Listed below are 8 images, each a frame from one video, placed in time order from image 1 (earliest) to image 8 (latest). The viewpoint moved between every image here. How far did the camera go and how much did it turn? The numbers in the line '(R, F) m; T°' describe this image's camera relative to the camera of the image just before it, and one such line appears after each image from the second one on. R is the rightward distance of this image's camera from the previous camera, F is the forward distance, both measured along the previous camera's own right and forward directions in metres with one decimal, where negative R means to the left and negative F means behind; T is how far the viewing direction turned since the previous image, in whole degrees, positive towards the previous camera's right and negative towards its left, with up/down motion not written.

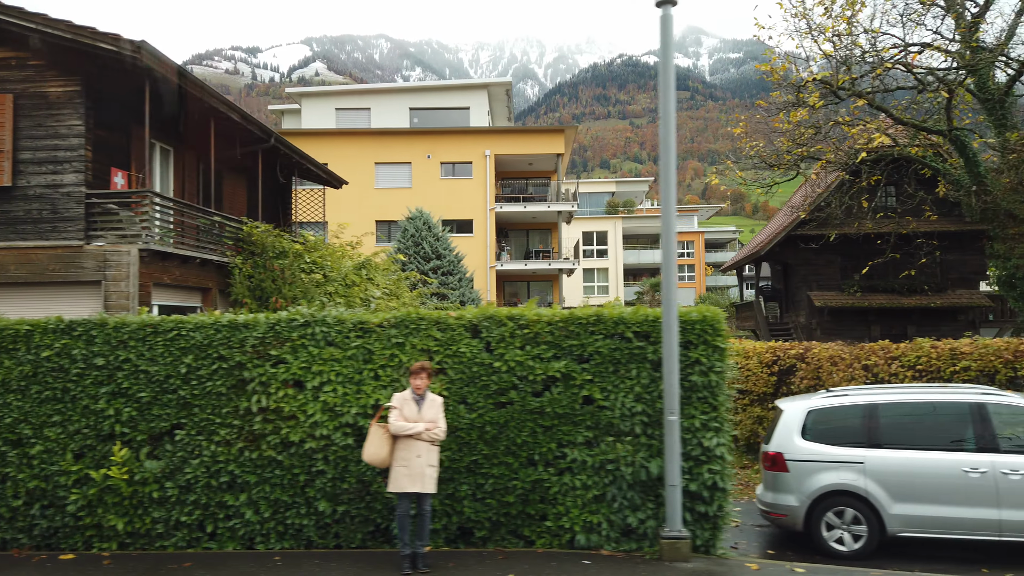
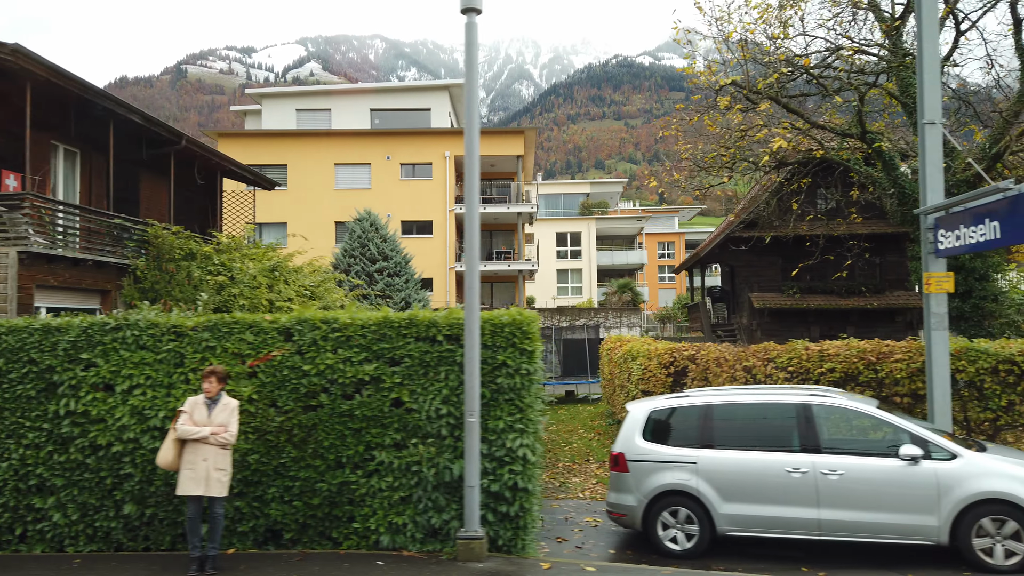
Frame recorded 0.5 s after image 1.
(+1.9, -0.1) m; +1°
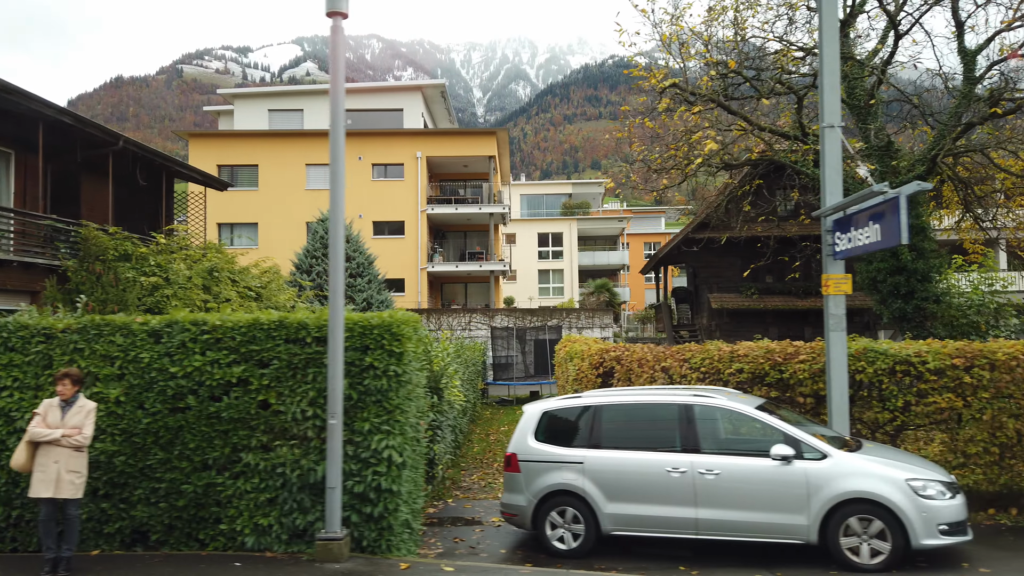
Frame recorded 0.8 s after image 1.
(+1.3, -0.1) m; 0°
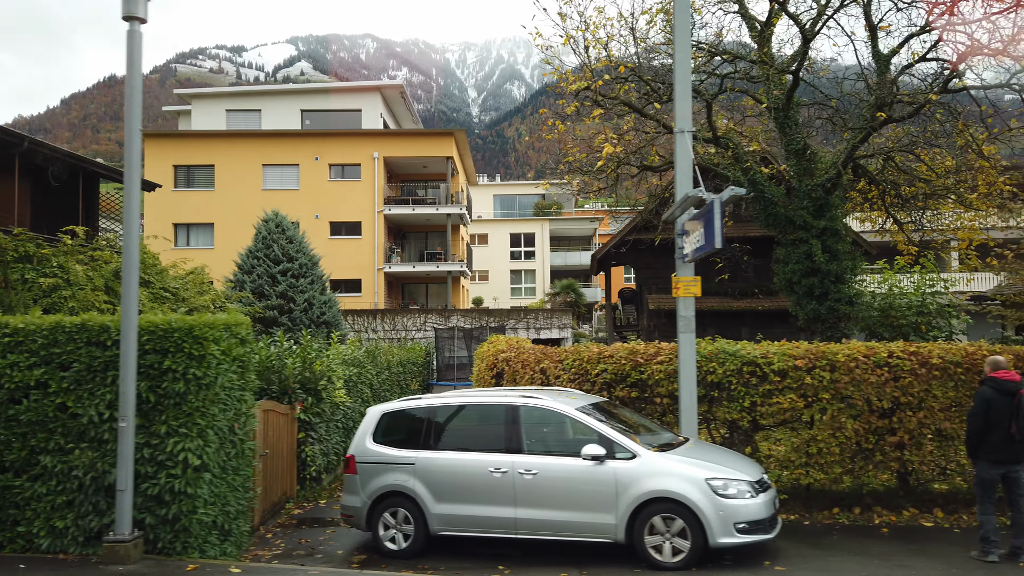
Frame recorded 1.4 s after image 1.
(+2.0, -0.1) m; +1°
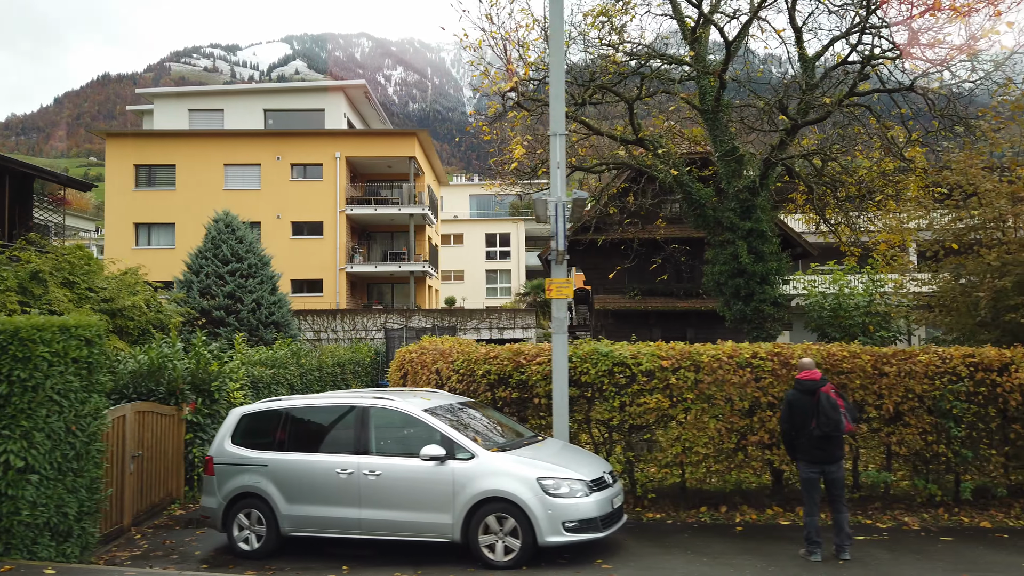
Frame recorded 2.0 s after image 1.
(+1.8, -0.1) m; +1°
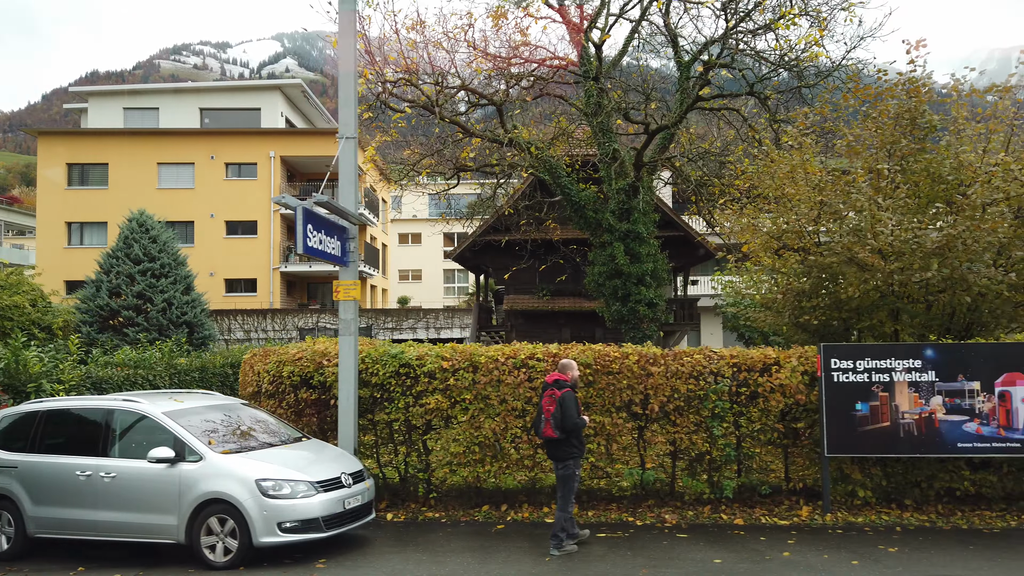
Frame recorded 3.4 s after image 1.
(+3.0, -0.1) m; +1°
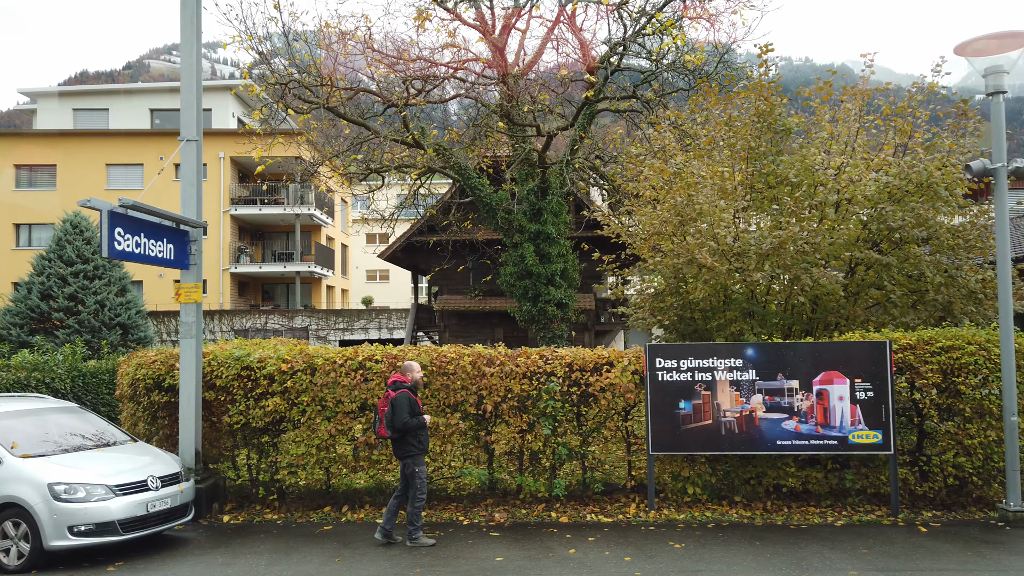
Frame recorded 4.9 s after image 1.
(+2.3, -0.1) m; +1°
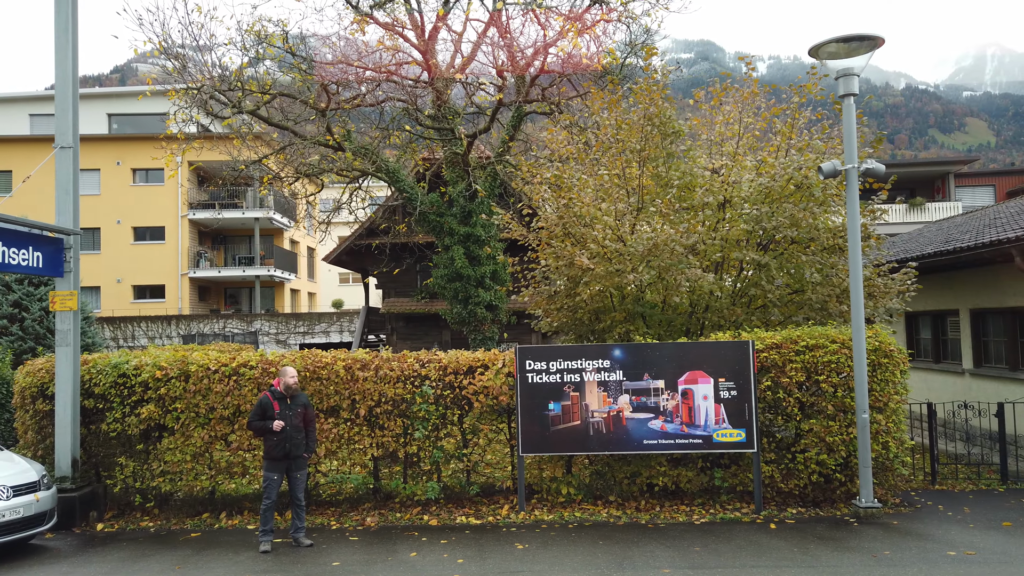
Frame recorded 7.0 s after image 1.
(+1.7, -0.1) m; +1°
